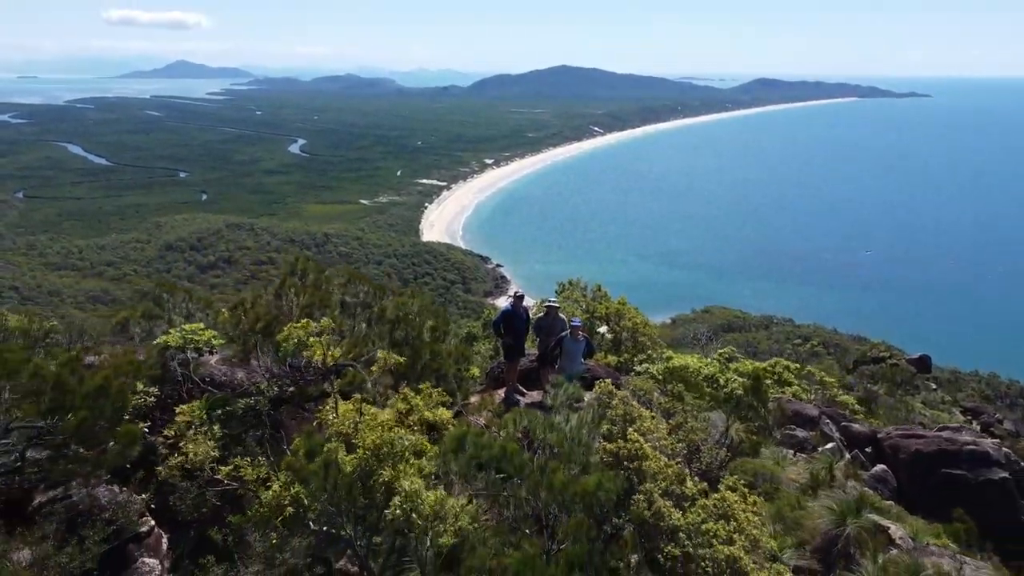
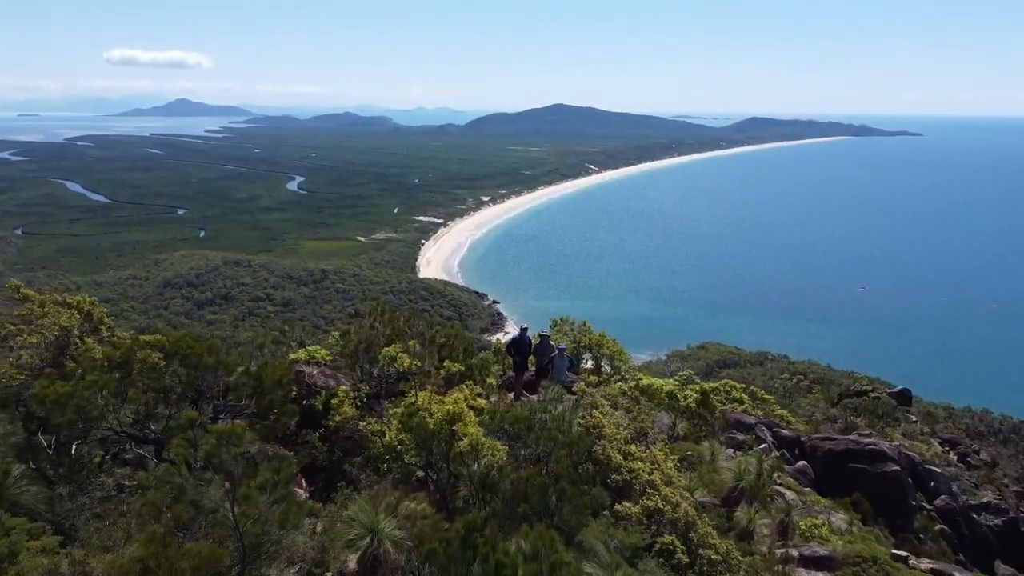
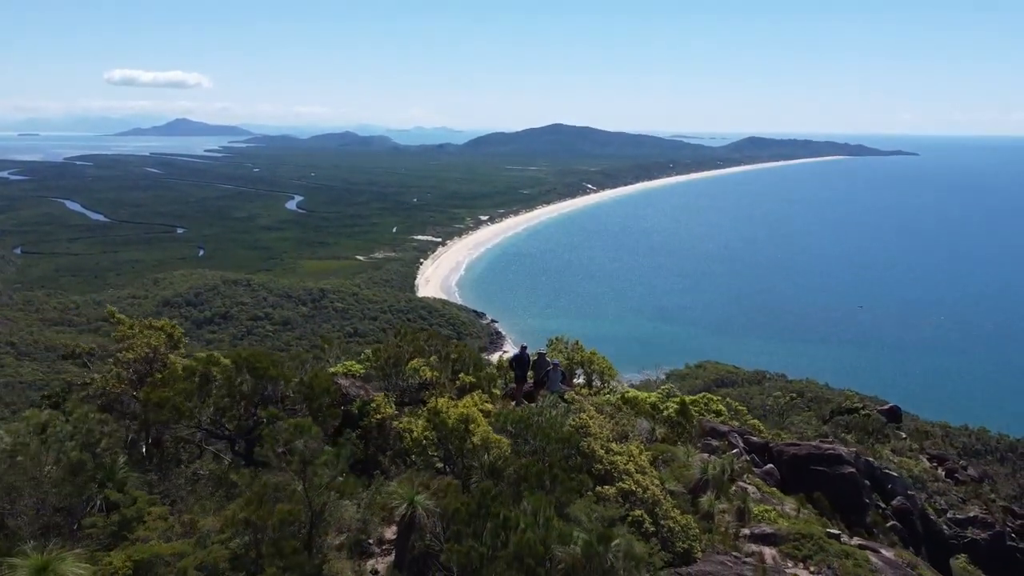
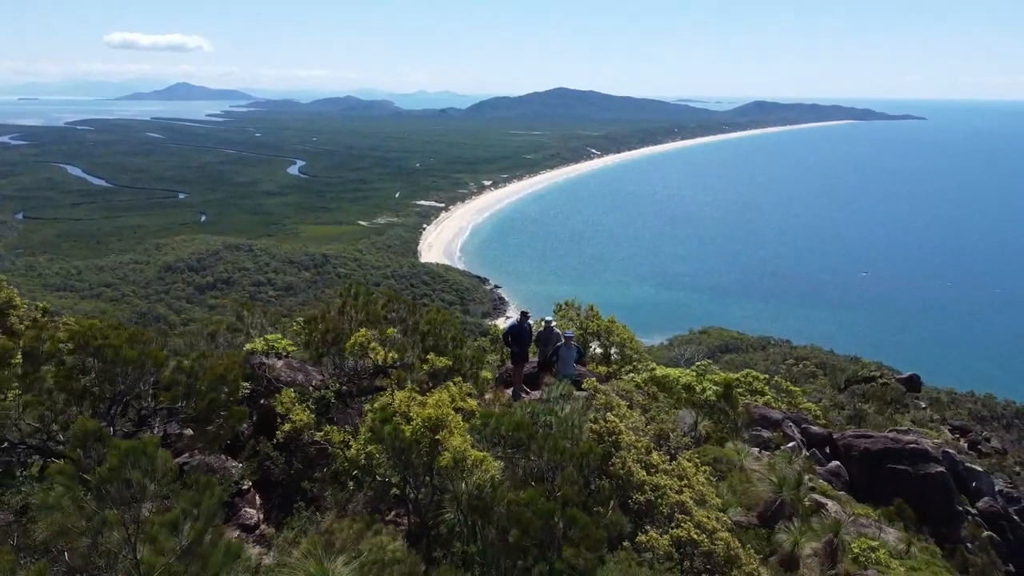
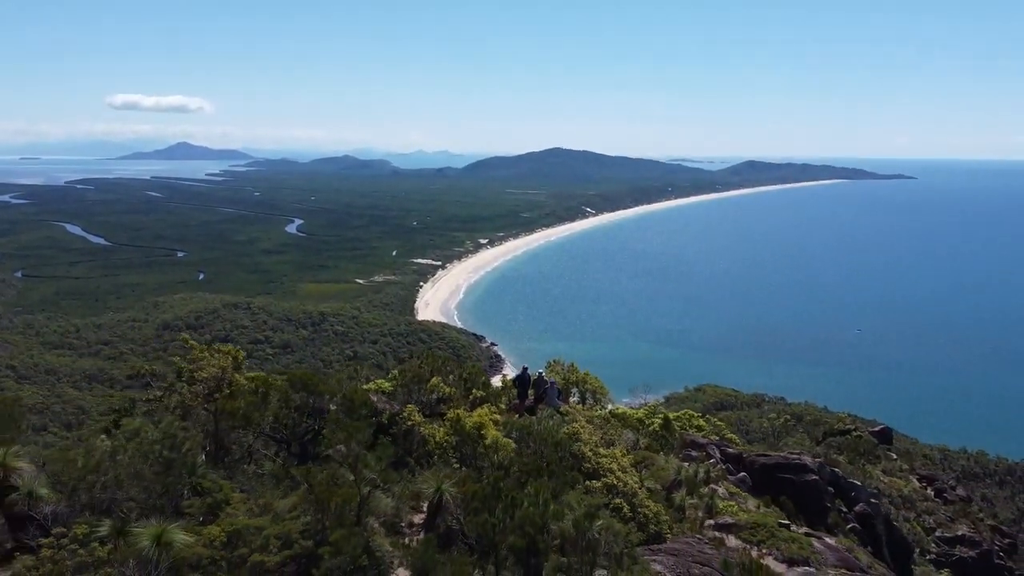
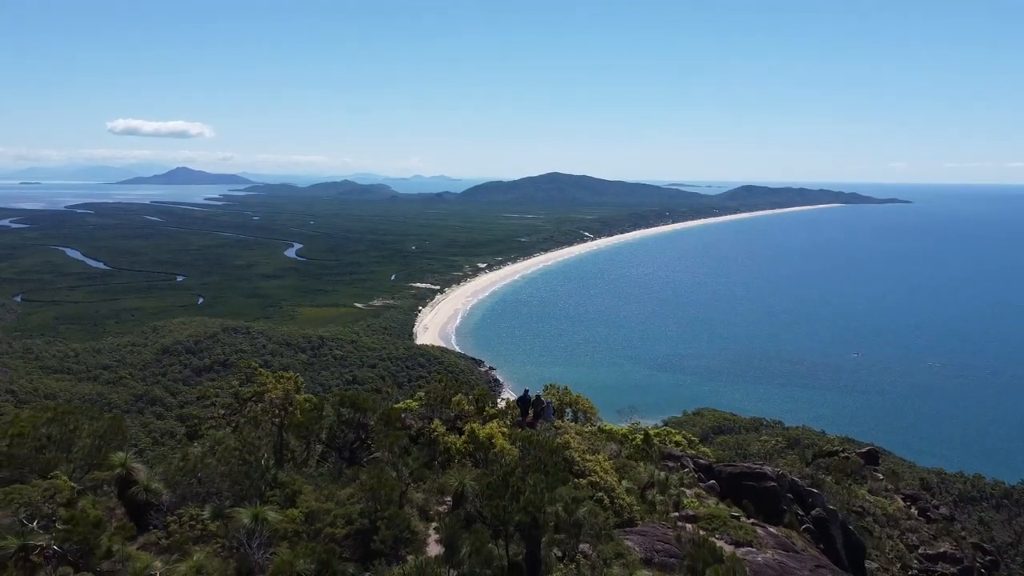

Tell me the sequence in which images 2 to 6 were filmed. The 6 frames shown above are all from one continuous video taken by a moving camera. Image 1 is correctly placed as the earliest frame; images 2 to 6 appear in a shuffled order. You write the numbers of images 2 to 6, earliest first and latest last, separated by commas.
4, 2, 3, 5, 6
